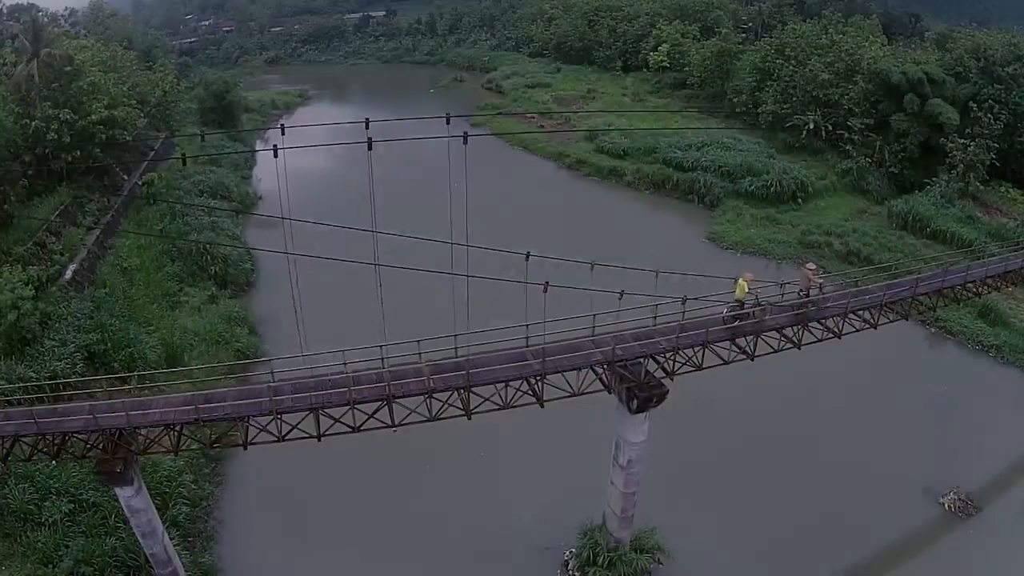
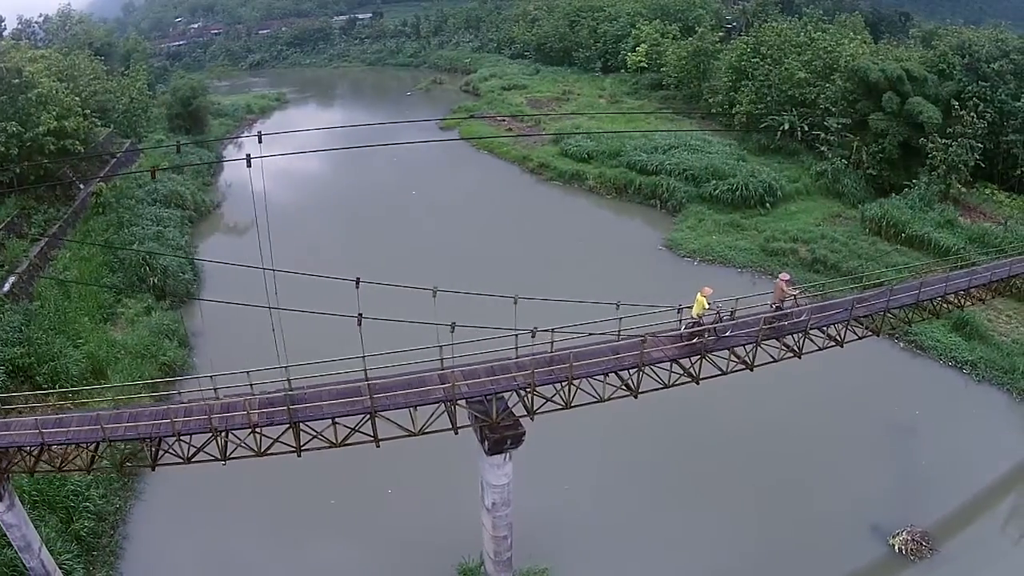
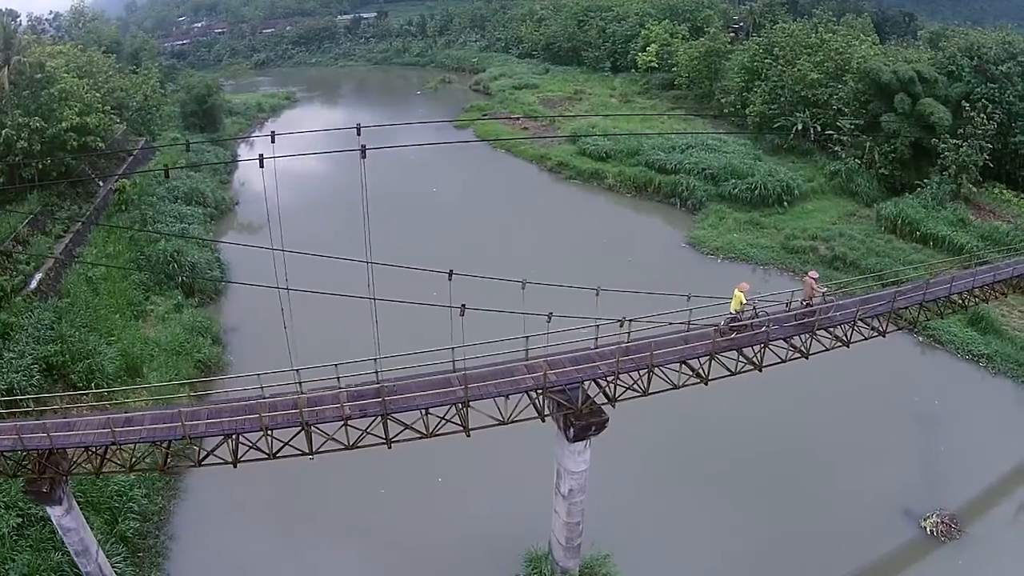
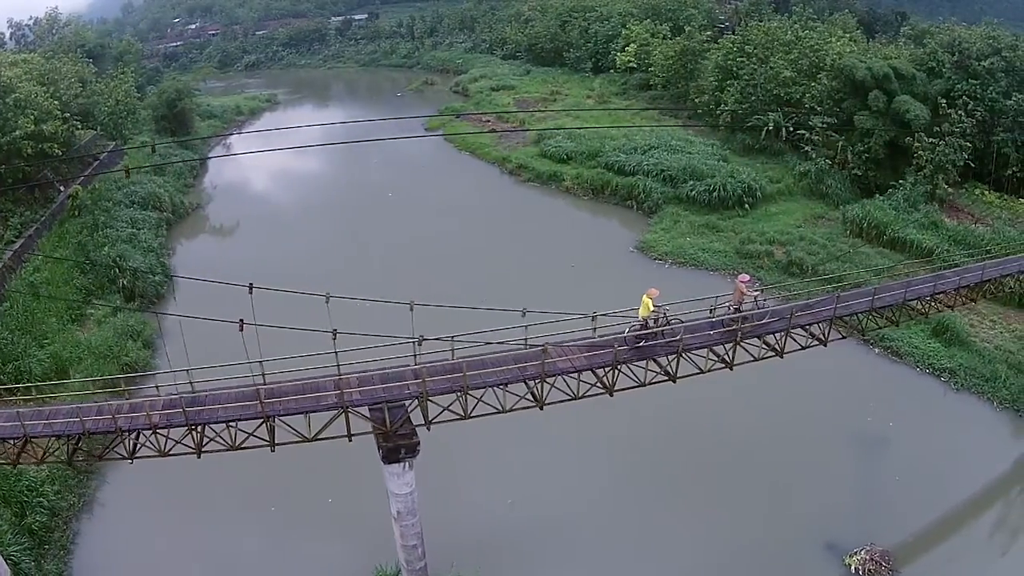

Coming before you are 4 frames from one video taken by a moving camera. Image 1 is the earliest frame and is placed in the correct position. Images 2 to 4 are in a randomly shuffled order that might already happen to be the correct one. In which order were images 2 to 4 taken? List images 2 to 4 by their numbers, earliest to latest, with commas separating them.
3, 2, 4
